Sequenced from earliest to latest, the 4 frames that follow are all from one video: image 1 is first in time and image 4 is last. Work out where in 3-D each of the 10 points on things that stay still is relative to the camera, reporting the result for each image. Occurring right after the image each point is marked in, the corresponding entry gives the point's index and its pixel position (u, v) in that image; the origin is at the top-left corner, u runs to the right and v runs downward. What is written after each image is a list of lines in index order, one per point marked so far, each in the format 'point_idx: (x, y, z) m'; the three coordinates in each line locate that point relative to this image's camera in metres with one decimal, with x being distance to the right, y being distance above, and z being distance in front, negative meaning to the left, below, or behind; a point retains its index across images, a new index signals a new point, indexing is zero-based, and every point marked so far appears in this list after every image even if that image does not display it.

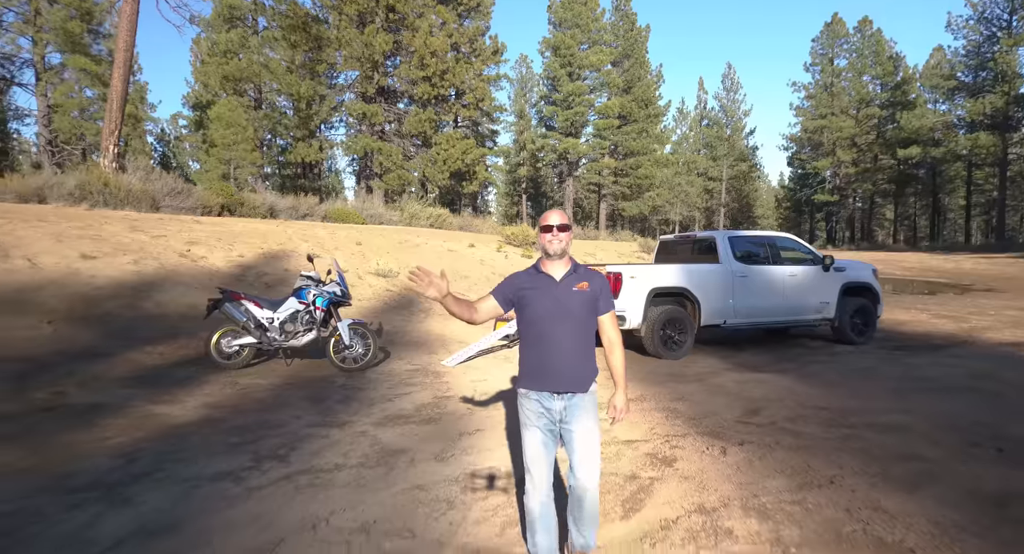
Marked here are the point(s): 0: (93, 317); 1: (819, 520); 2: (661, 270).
0: (-5.6, -0.5, +7.1) m
1: (+1.6, -1.3, +2.8) m
2: (+1.9, +0.1, +6.7) m
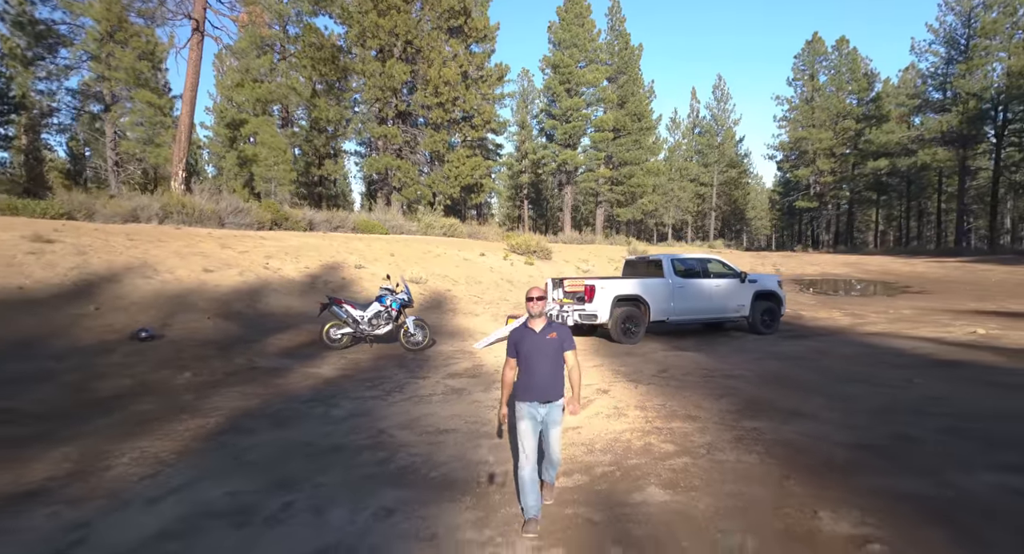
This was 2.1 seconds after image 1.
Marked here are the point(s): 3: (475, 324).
0: (-5.5, -0.7, +10.2) m
1: (+1.7, -1.5, +5.9) m
2: (+2.1, -0.1, +9.8) m
3: (-0.8, -1.1, +12.1) m
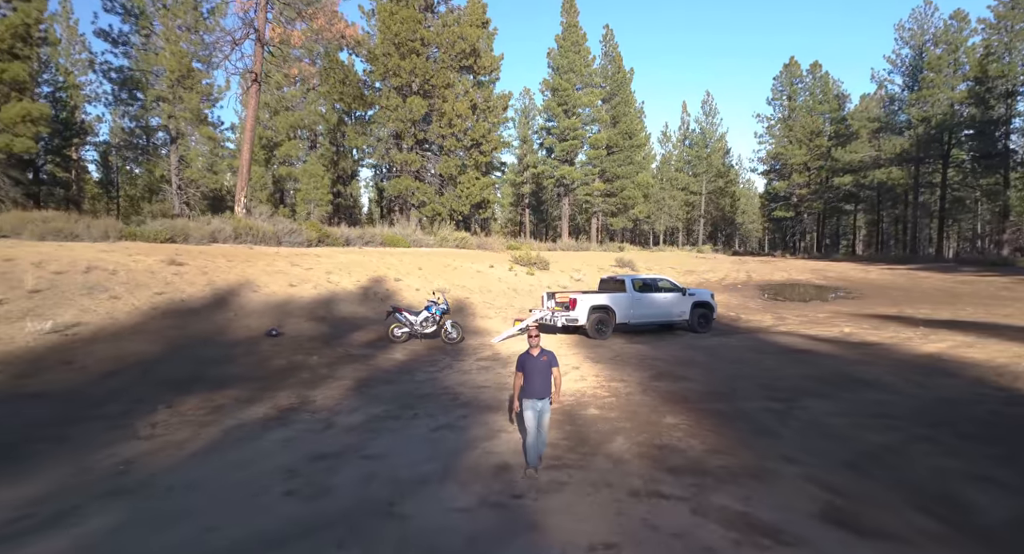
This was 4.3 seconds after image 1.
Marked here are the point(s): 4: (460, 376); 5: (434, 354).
0: (-5.3, -1.1, +14.4) m
1: (+1.8, -1.9, +10.1) m
2: (+2.2, -0.5, +14.0) m
3: (-0.7, -1.5, +16.2) m
4: (-1.0, -1.9, +10.3) m
5: (-1.8, -1.8, +12.2) m
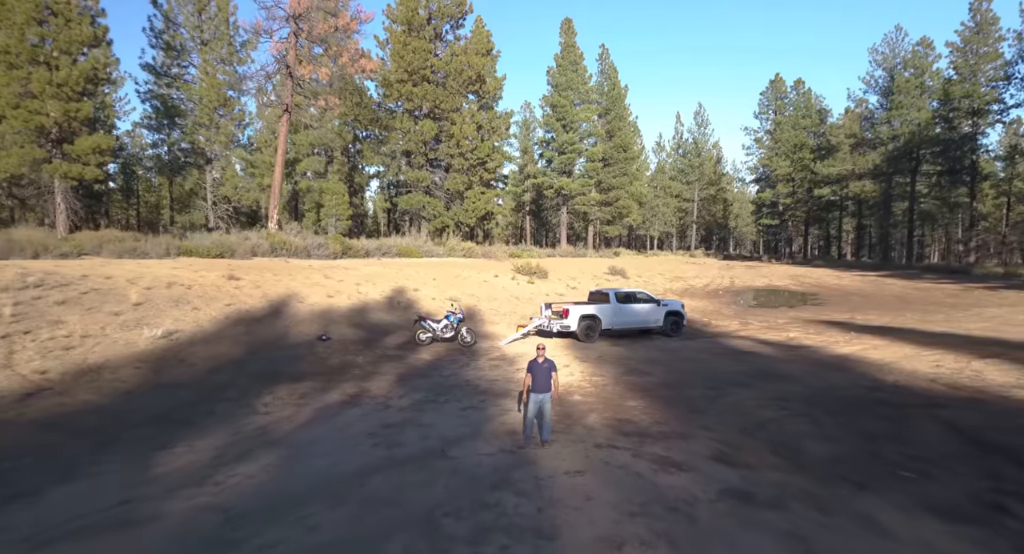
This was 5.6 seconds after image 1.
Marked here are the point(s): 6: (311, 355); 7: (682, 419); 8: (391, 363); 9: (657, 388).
0: (-5.2, -1.6, +17.4) m
1: (+2.0, -2.3, +13.0) m
2: (+2.3, -1.0, +16.9) m
3: (-0.5, -1.9, +19.2) m
4: (-0.9, -2.4, +13.3) m
5: (-1.7, -2.2, +15.2) m
6: (-5.3, -2.1, +14.1) m
7: (+3.1, -2.6, +9.6) m
8: (-3.2, -2.3, +14.0) m
9: (+3.2, -2.4, +11.5) m
